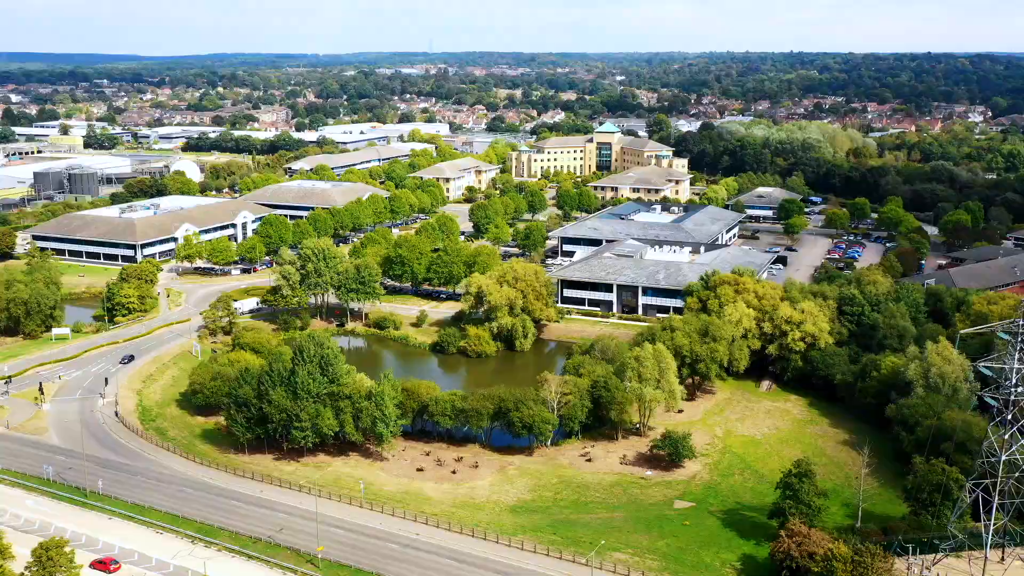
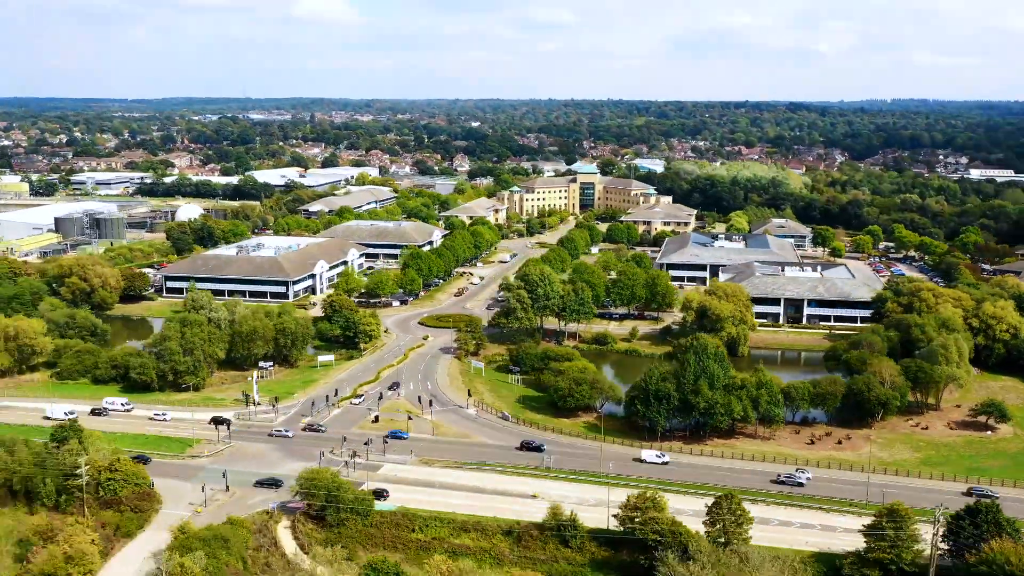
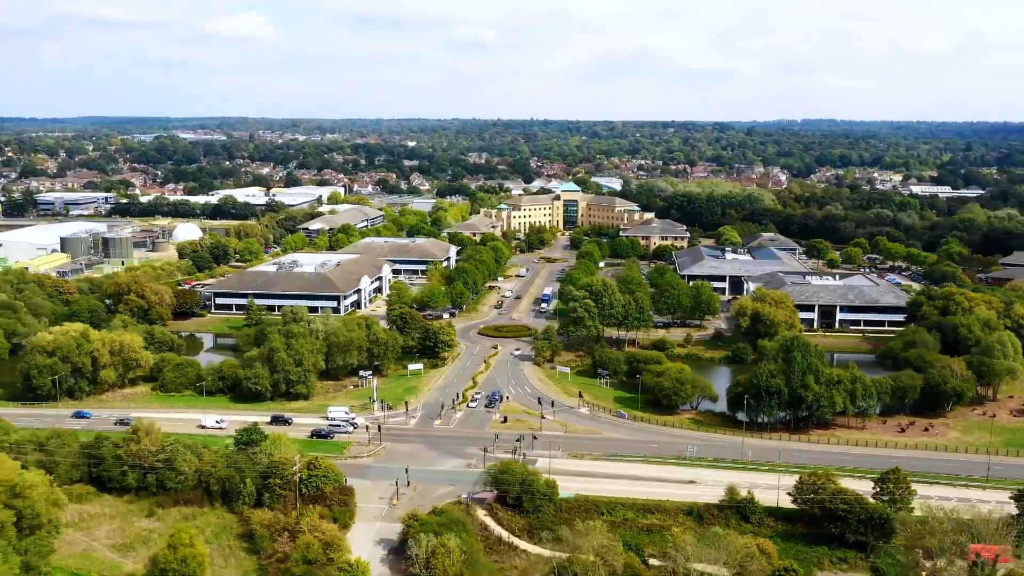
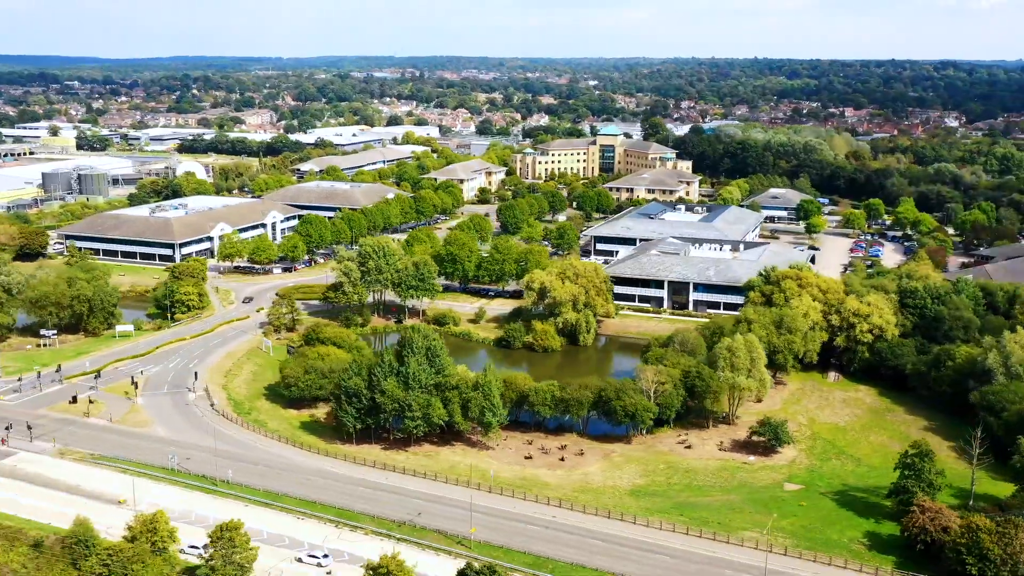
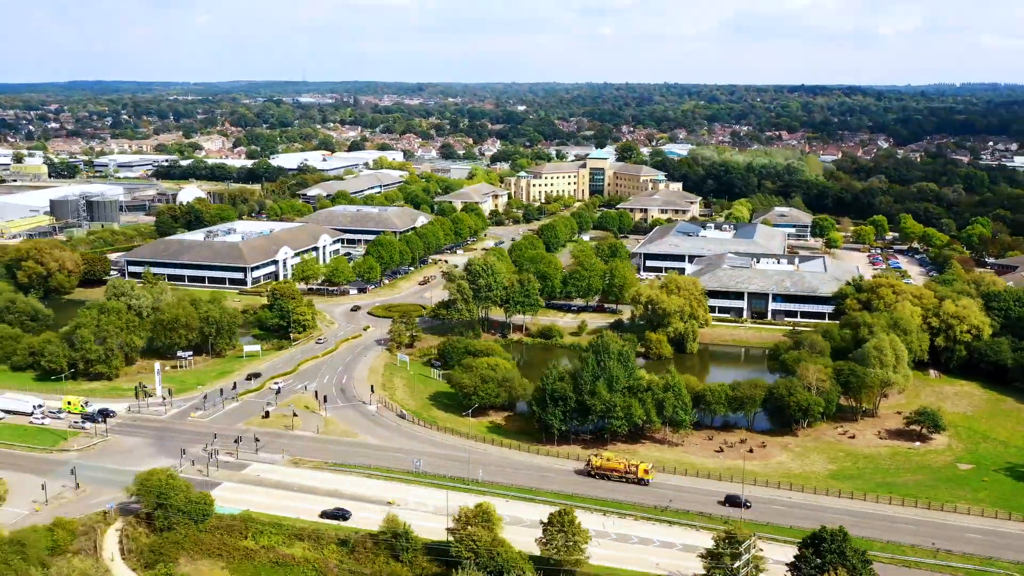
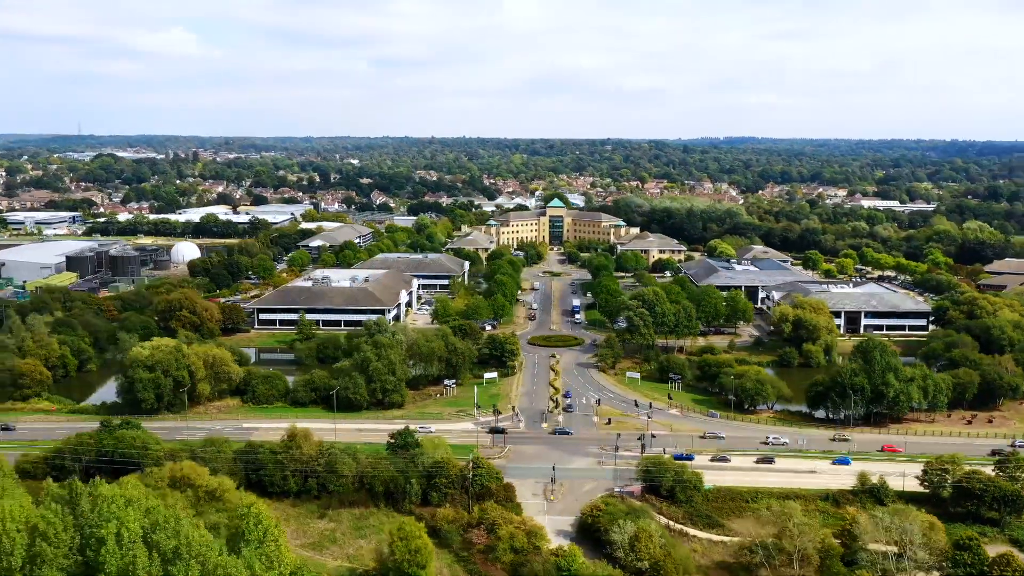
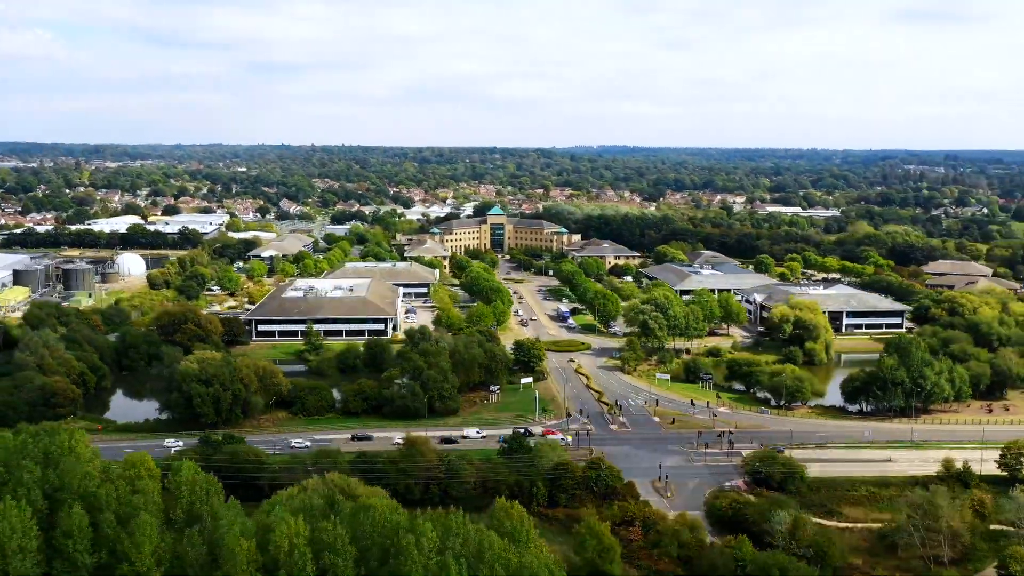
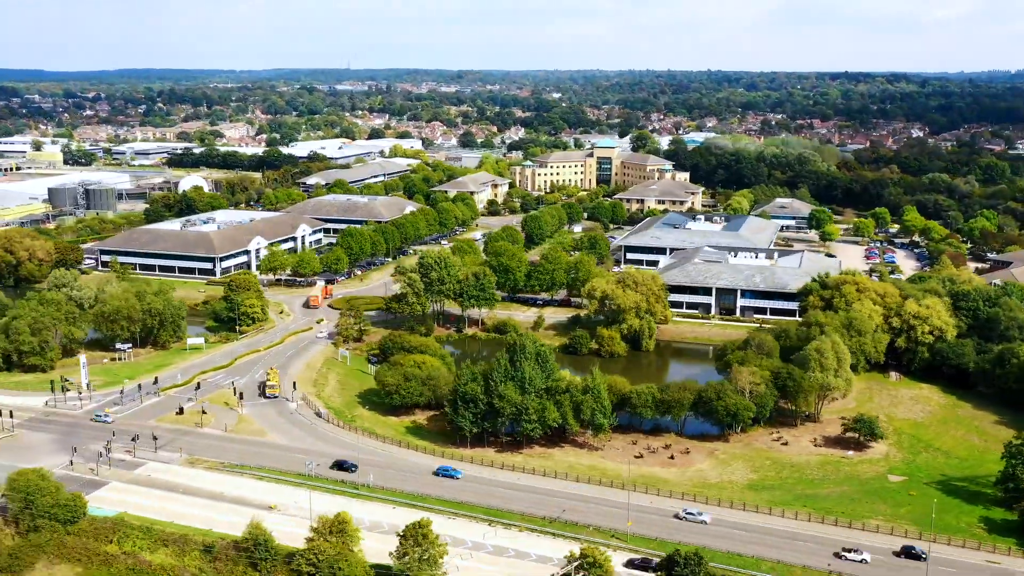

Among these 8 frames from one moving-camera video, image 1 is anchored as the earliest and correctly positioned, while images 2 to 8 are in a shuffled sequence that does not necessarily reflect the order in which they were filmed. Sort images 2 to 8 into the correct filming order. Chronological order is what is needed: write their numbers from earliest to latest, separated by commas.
4, 8, 5, 2, 3, 6, 7
